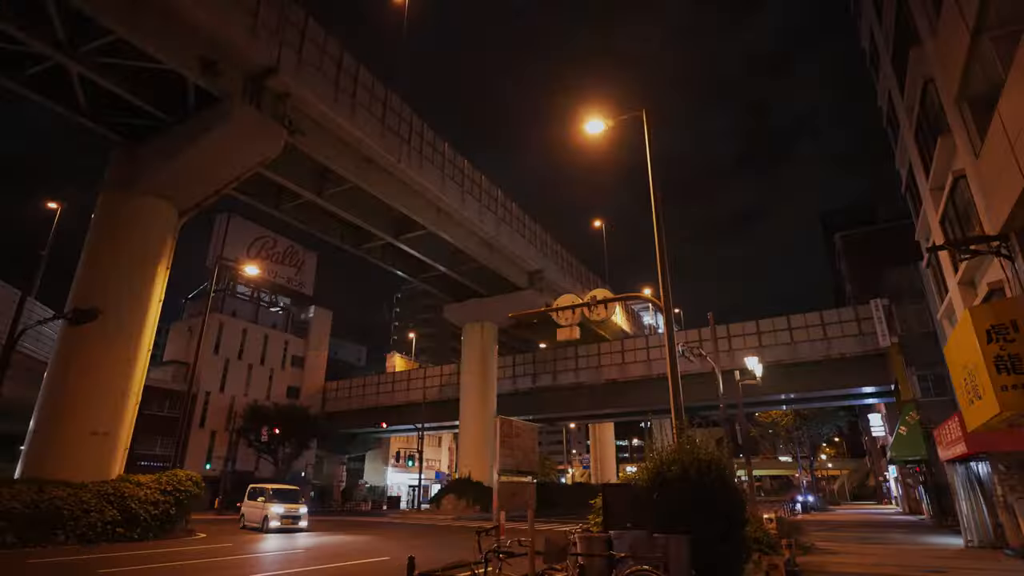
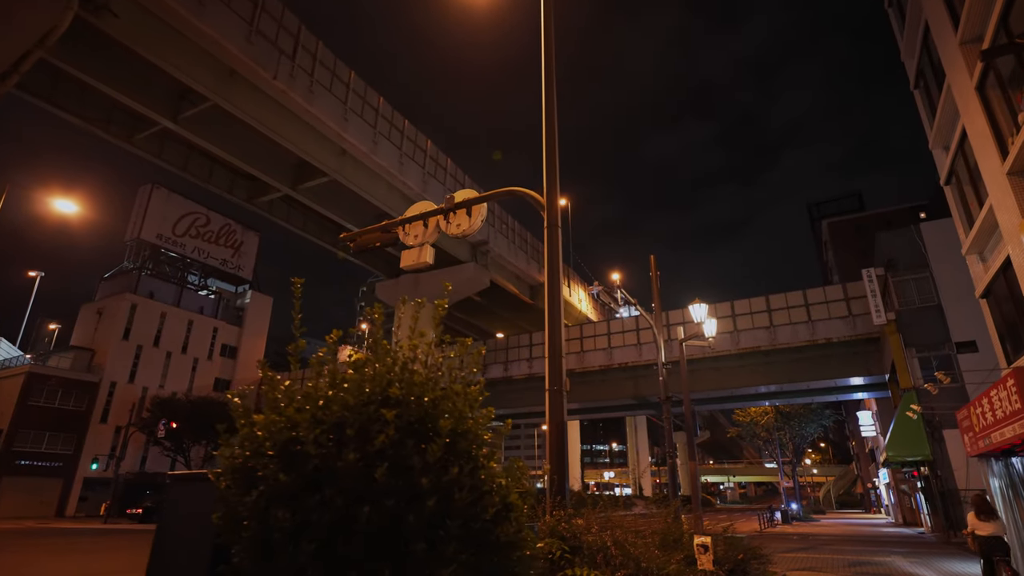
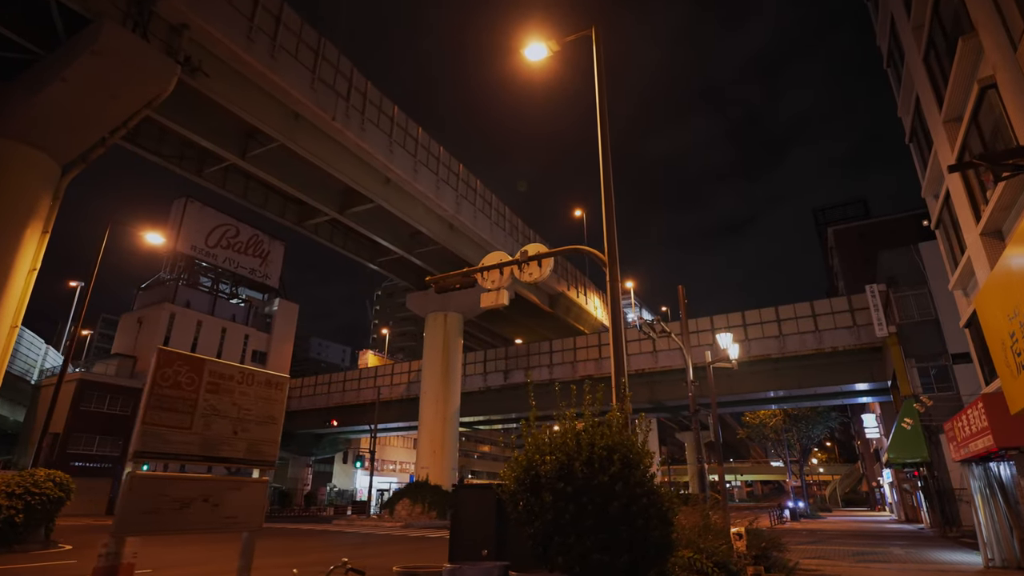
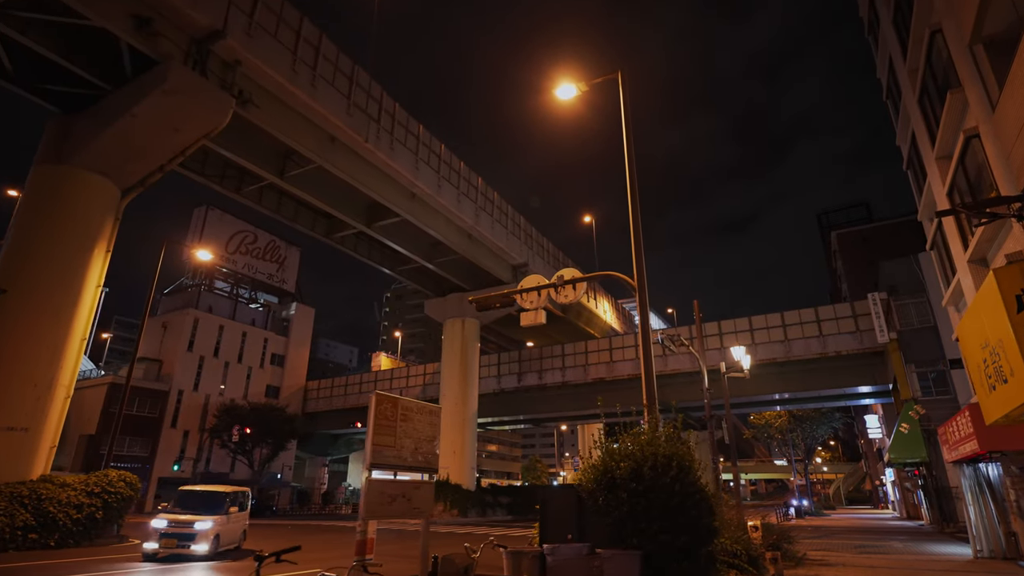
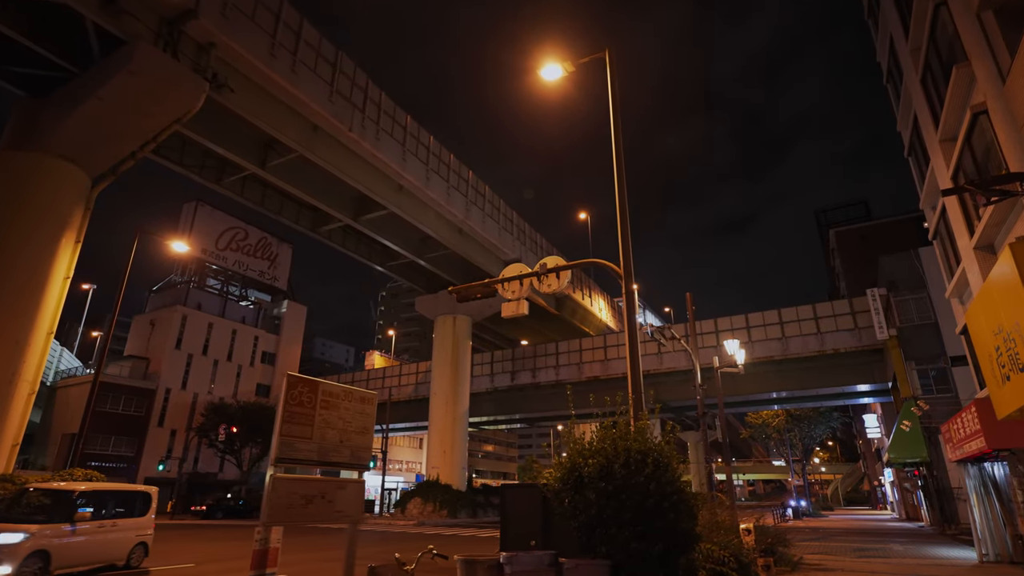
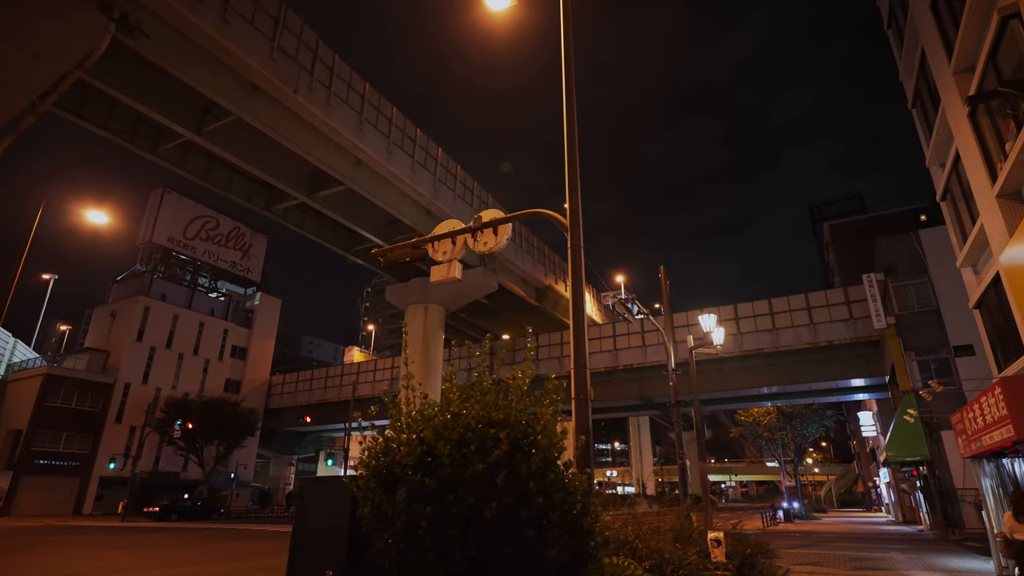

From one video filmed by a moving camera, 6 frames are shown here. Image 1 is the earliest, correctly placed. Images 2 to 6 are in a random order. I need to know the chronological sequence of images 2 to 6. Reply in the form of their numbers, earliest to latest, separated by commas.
4, 5, 3, 6, 2
